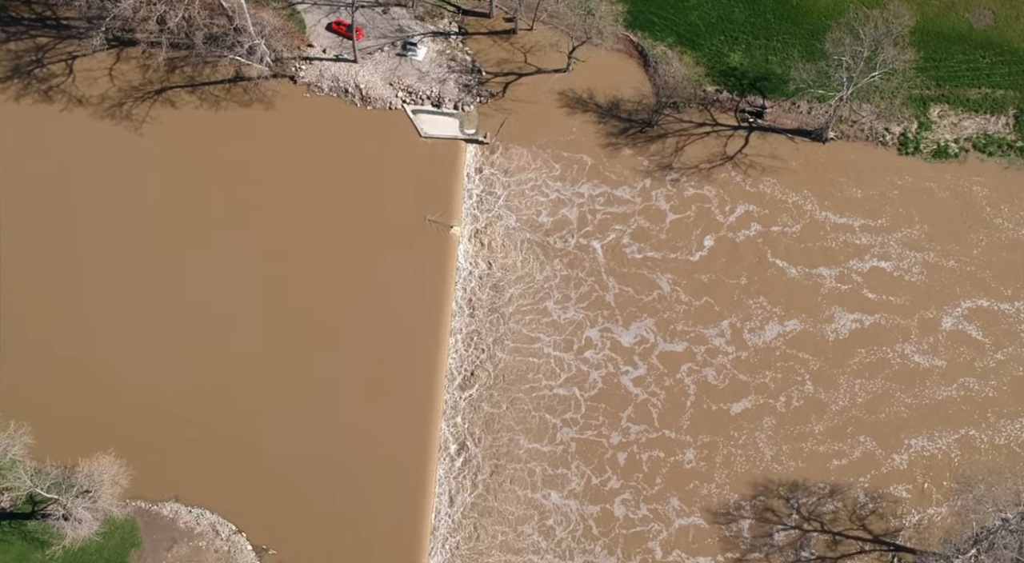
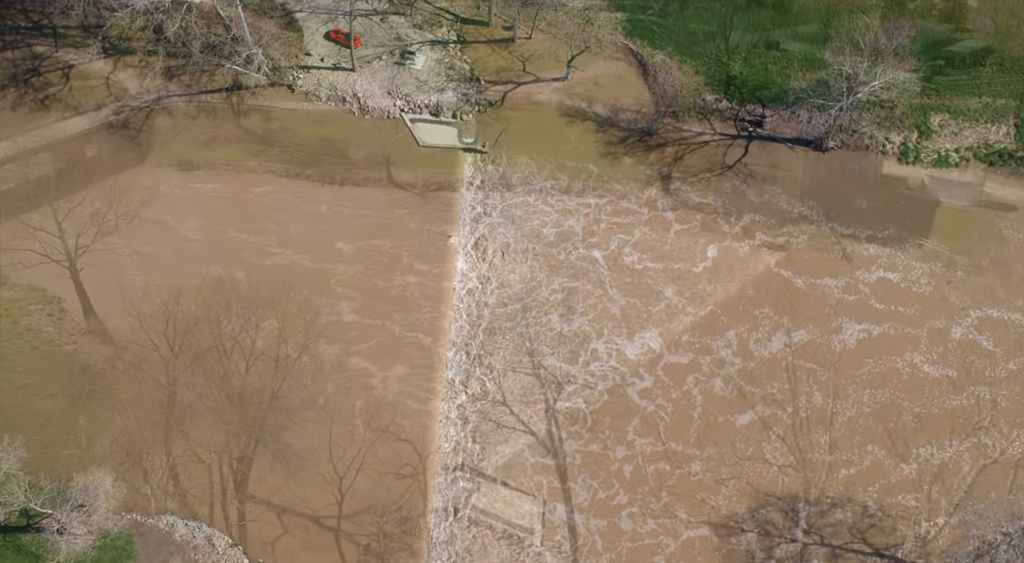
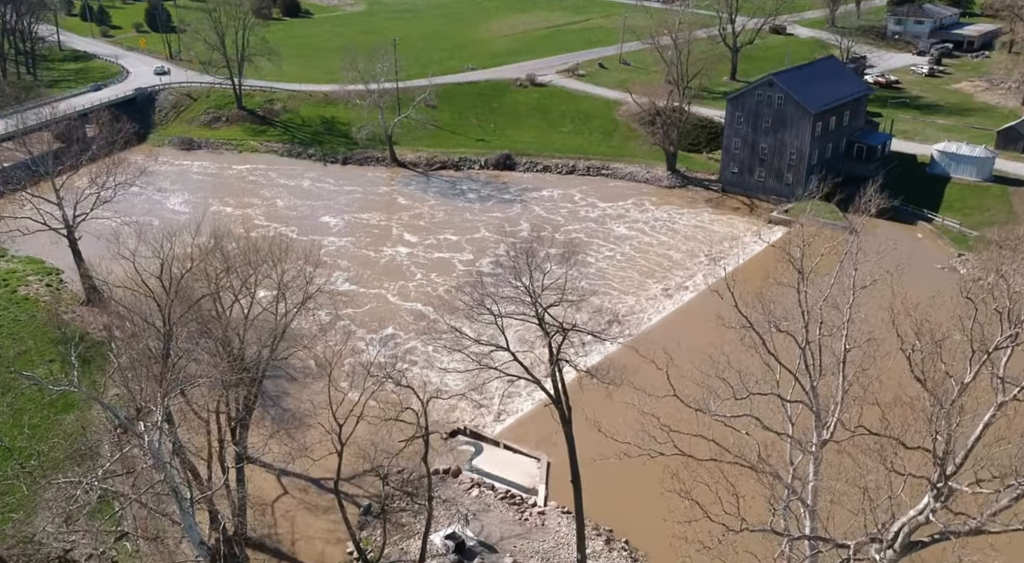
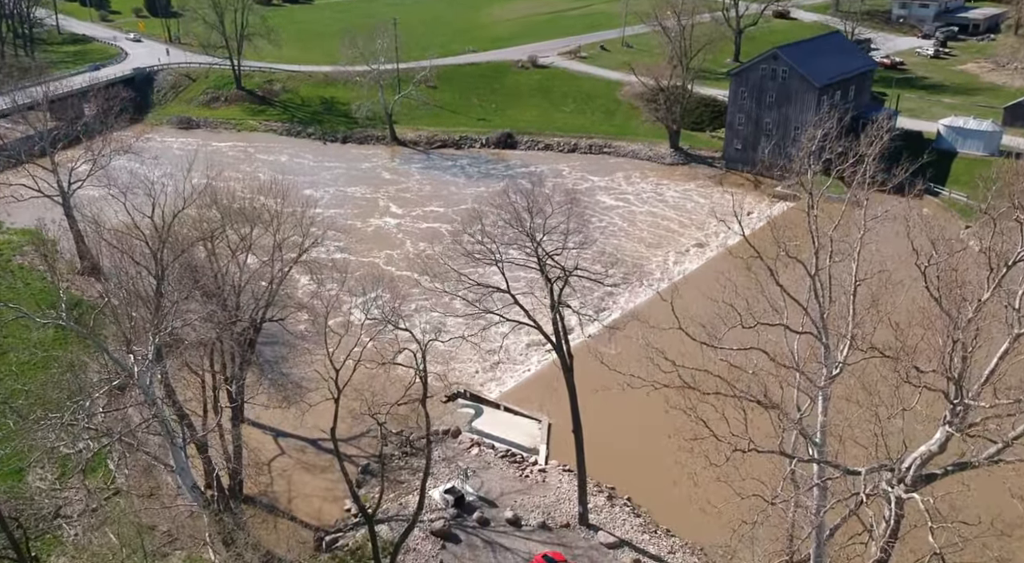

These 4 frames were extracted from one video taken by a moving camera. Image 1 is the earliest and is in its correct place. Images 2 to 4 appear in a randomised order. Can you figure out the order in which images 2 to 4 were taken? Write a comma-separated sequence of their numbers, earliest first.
2, 3, 4
